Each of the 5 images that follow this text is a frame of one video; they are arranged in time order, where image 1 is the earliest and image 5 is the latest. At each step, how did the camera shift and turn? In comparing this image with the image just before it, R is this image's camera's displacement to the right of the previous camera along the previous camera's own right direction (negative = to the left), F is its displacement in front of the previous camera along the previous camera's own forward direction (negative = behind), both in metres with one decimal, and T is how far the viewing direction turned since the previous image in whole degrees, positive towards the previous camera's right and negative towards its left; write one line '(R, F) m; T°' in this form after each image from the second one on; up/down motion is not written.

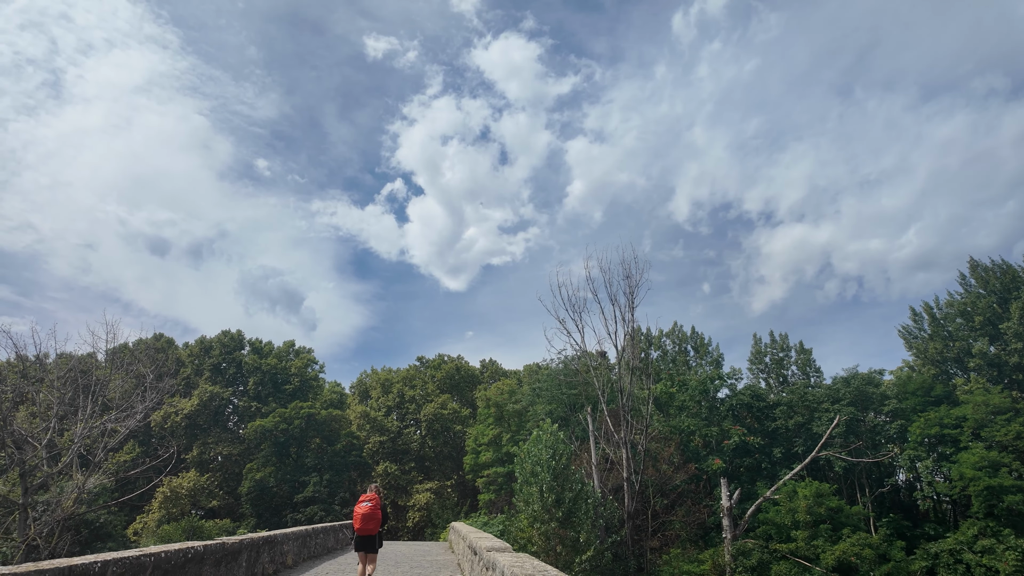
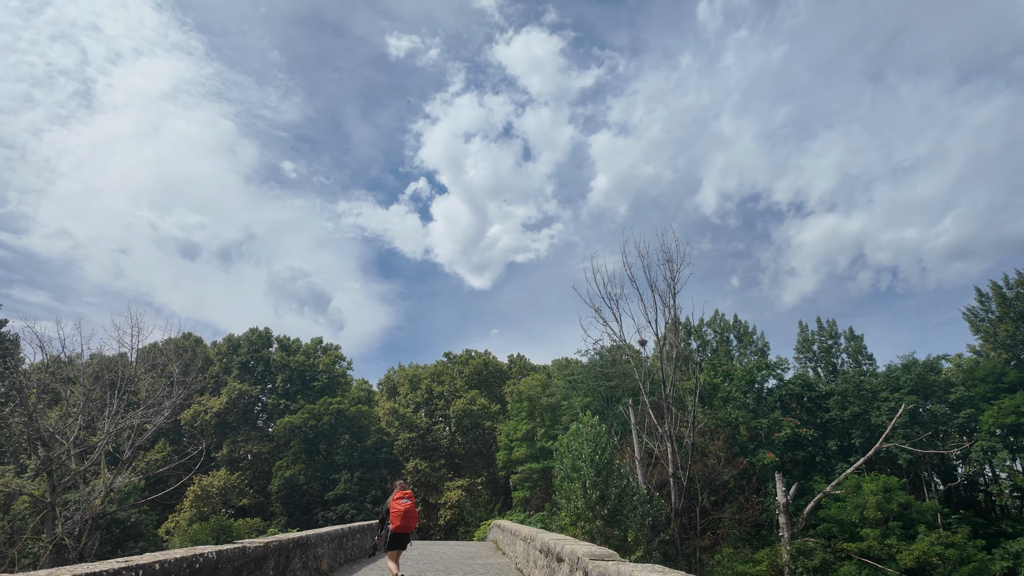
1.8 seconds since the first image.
(-0.4, +1.1) m; -2°
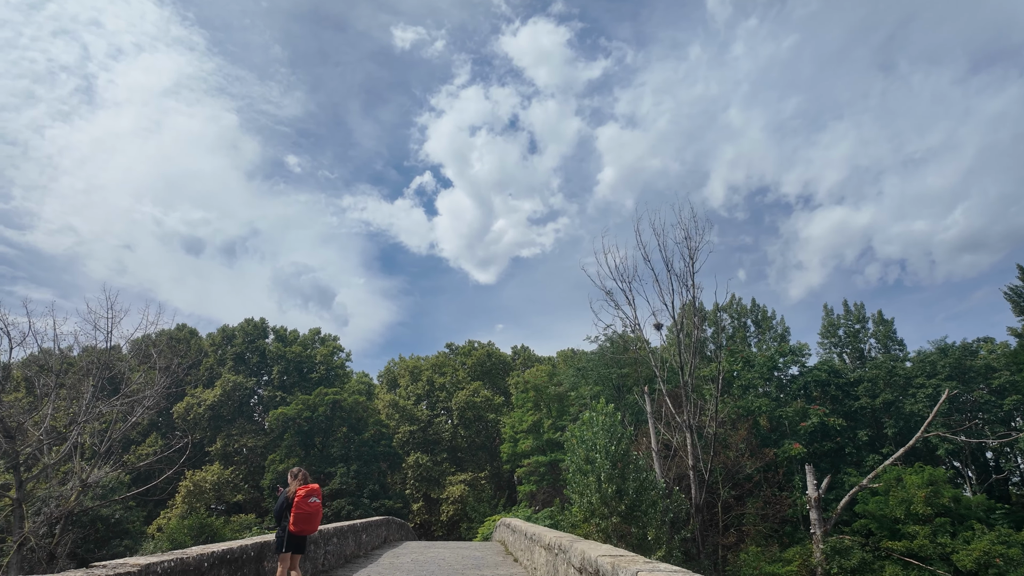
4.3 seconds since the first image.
(-0.1, +1.7) m; 0°
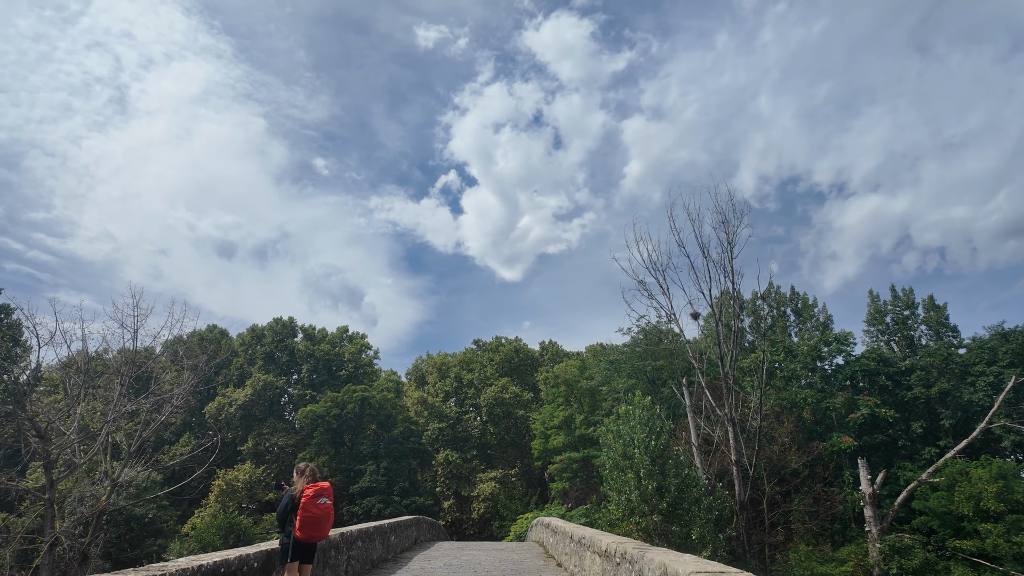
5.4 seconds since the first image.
(-0.1, +0.7) m; -2°
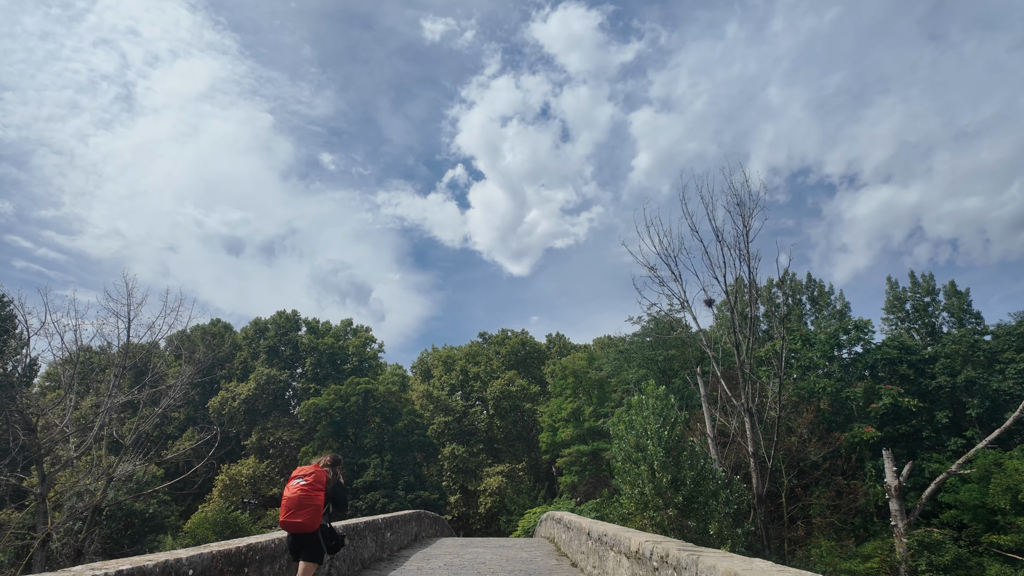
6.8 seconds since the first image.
(0.0, +0.8) m; -1°
